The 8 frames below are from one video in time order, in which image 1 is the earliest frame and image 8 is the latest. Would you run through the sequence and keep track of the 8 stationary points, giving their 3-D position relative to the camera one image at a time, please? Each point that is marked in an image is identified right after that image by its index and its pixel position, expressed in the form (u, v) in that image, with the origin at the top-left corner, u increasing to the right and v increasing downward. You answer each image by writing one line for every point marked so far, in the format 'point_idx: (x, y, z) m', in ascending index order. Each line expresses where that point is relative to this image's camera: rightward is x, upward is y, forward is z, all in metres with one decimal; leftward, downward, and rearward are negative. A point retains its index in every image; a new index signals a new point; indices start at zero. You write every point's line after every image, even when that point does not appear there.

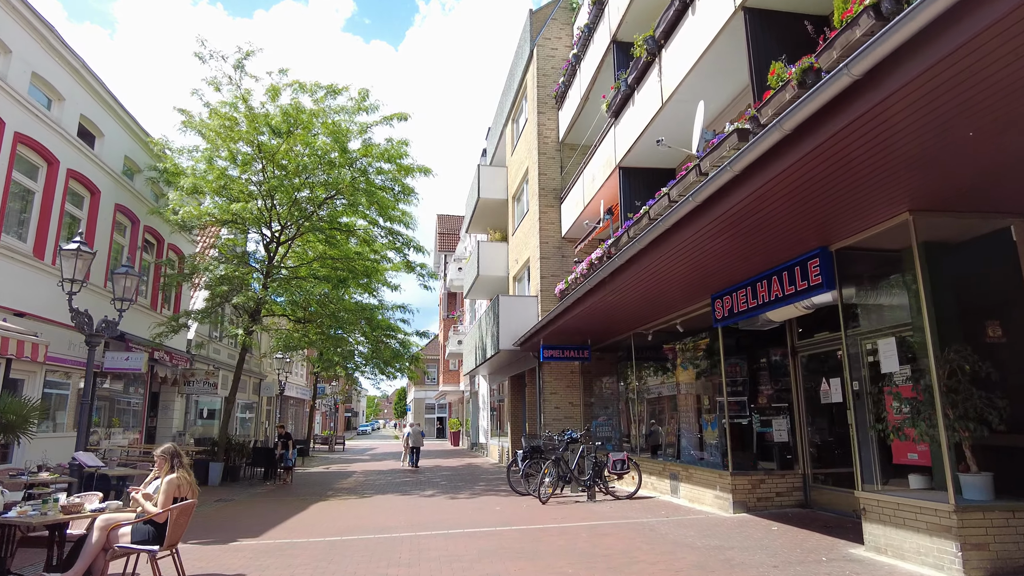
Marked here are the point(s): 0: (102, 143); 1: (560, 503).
0: (-9.3, +3.3, +14.8) m
1: (+0.8, -3.4, +10.1) m
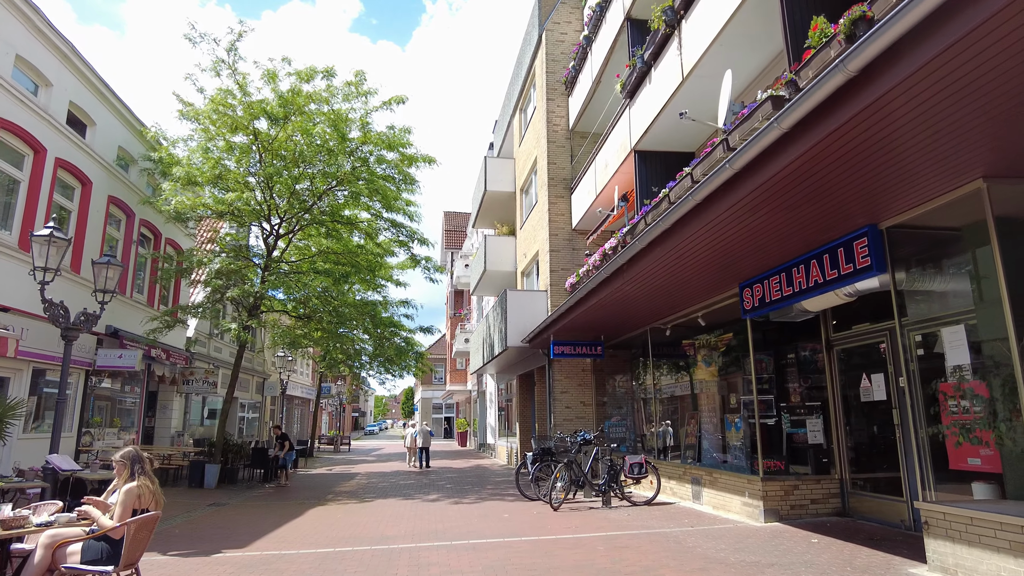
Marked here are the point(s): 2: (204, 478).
0: (-9.2, +3.4, +14.2) m
1: (+0.9, -3.2, +9.4) m
2: (-6.6, -4.1, +14.0) m
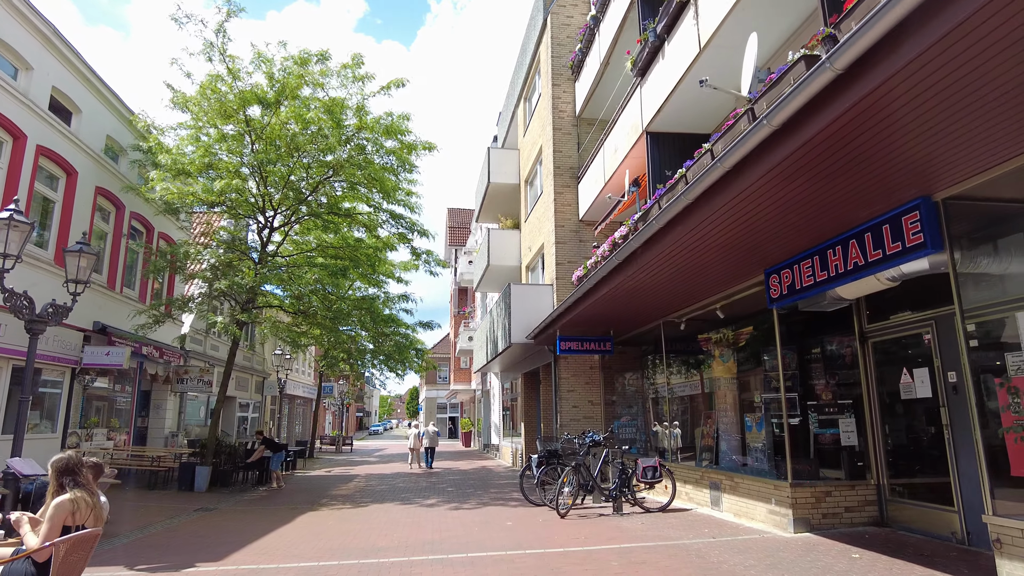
0: (-9.1, +3.5, +13.6) m
1: (+0.9, -3.1, +8.7) m
2: (-6.6, -4.0, +13.4) m
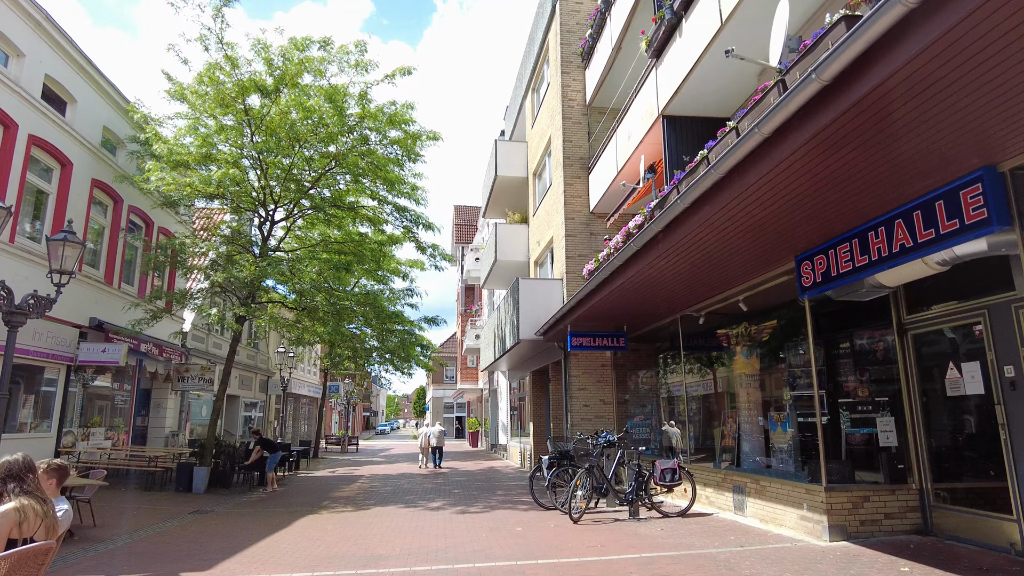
0: (-8.9, +3.6, +13.2) m
1: (+1.1, -3.0, +8.2) m
2: (-6.4, -3.9, +12.9) m
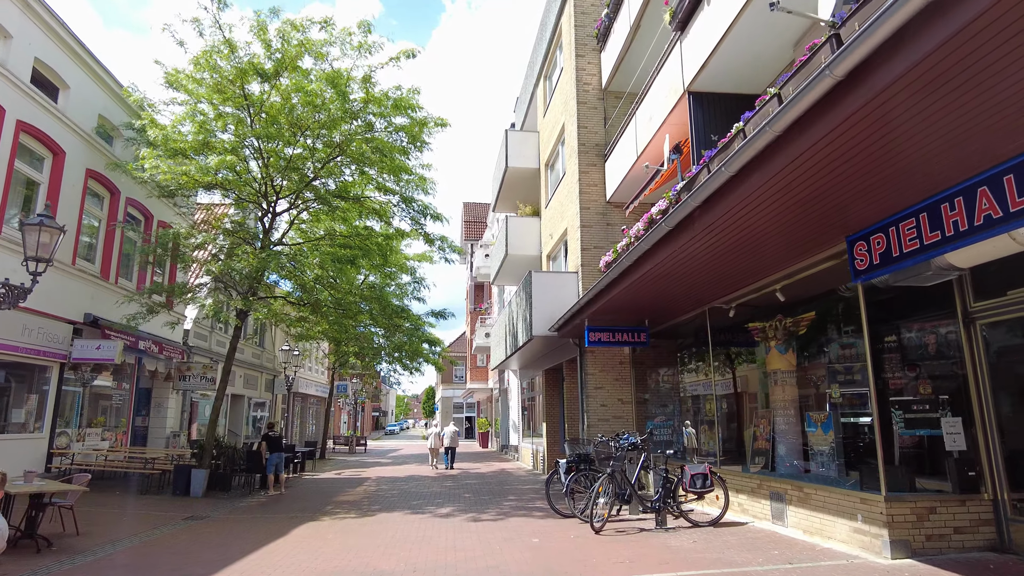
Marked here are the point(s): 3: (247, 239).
0: (-8.7, +3.8, +12.7) m
1: (+1.2, -2.8, +7.5) m
2: (-6.1, -3.8, +12.4) m
3: (-6.2, +1.1, +15.0) m
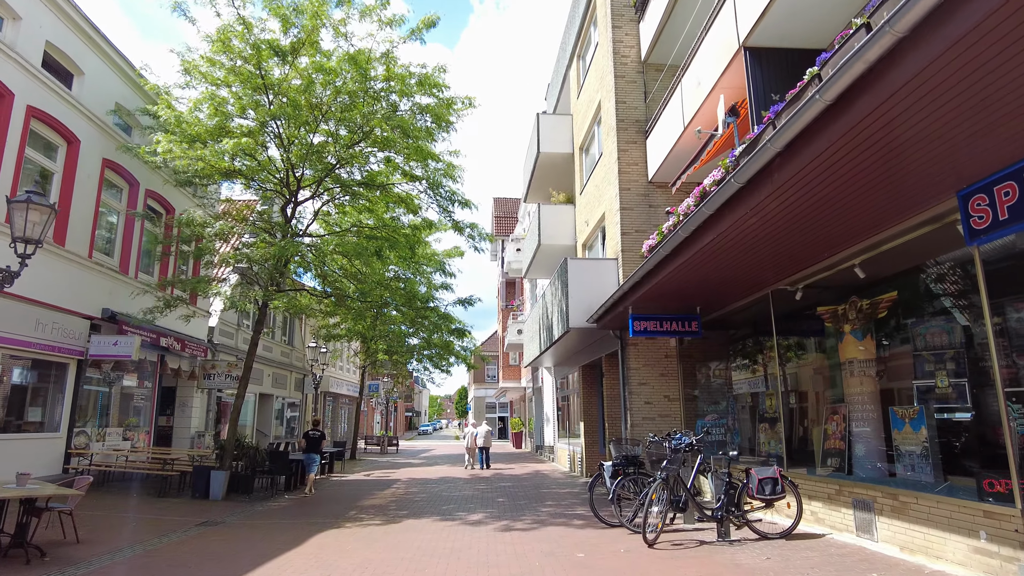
0: (-8.1, +3.9, +12.2) m
1: (+1.7, -2.6, +6.6) m
2: (-5.5, -3.6, +11.7) m
3: (-5.4, +1.3, +14.4) m
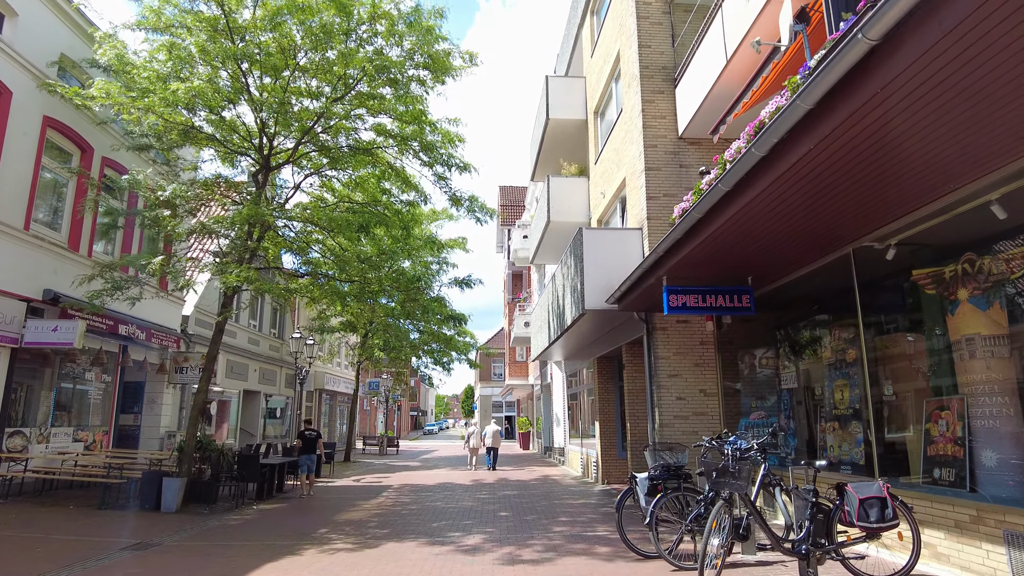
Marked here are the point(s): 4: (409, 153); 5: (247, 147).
0: (-8.0, +4.3, +10.4) m
1: (+1.7, -2.2, +4.7) m
2: (-5.4, -3.2, +10.0) m
3: (-5.3, +1.7, +12.6) m
4: (-2.1, +2.8, +13.2) m
5: (-5.1, +2.7, +12.5) m
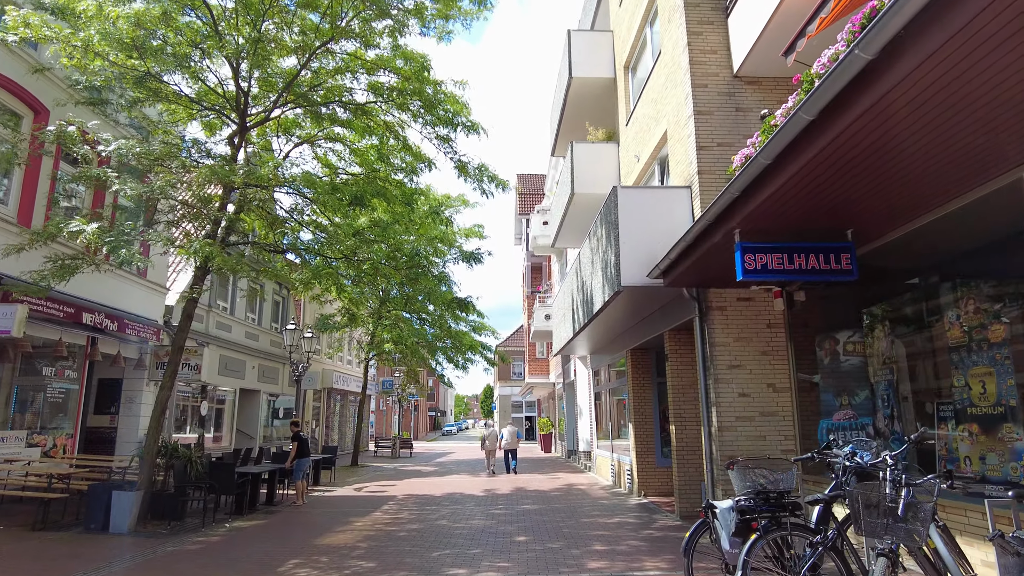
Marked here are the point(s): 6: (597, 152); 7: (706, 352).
0: (-7.8, +4.6, +8.8) m
1: (+1.8, -1.8, +2.8) m
2: (-5.1, -2.9, +8.3) m
3: (-5.0, +2.0, +10.9) m
4: (-1.8, +3.1, +11.4) m
5: (-4.8, +3.0, +10.8) m
6: (+1.7, +2.7, +12.9) m
7: (+2.3, -0.8, +7.8) m
